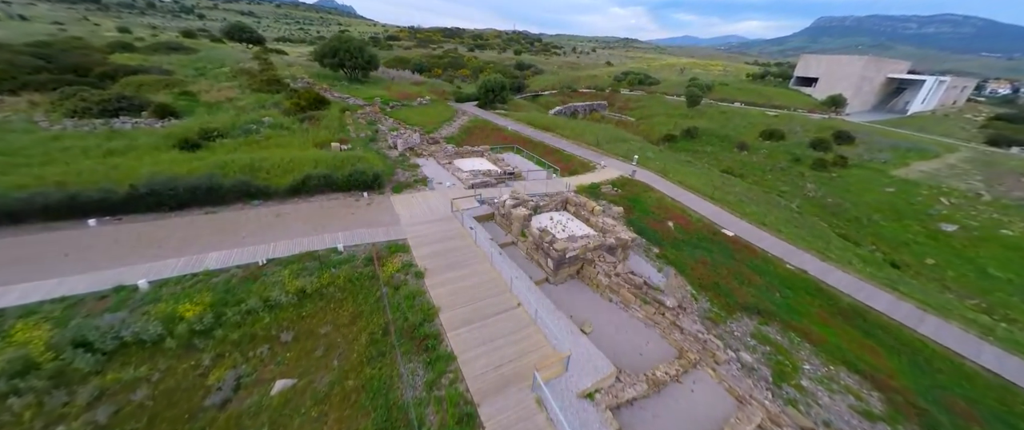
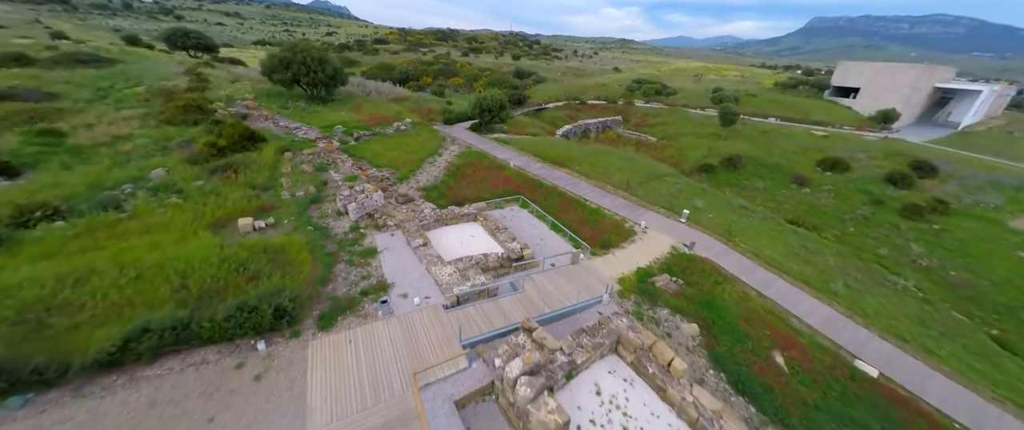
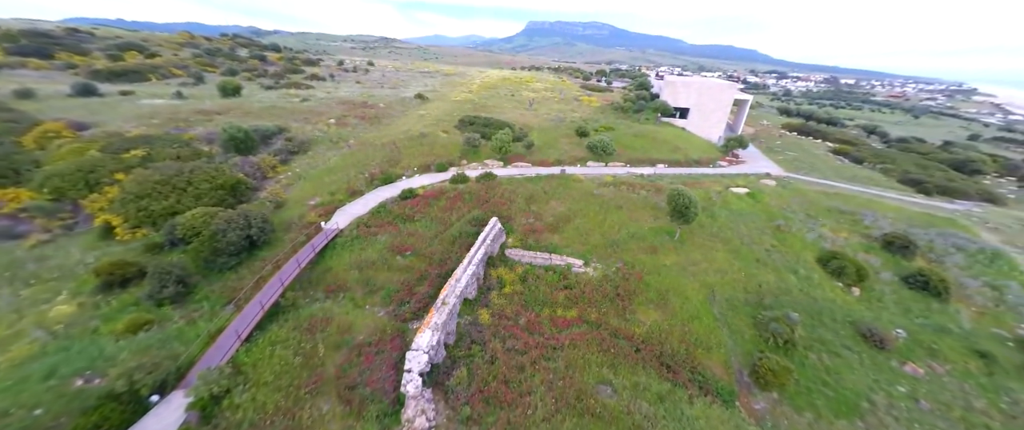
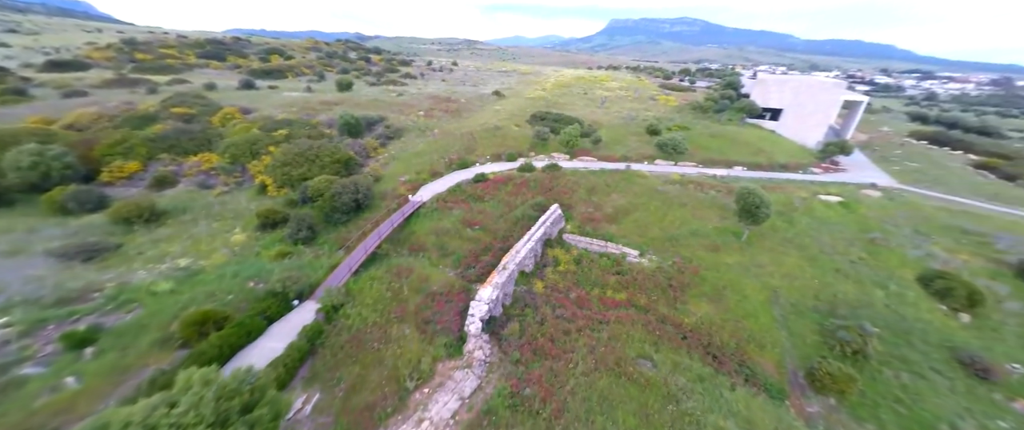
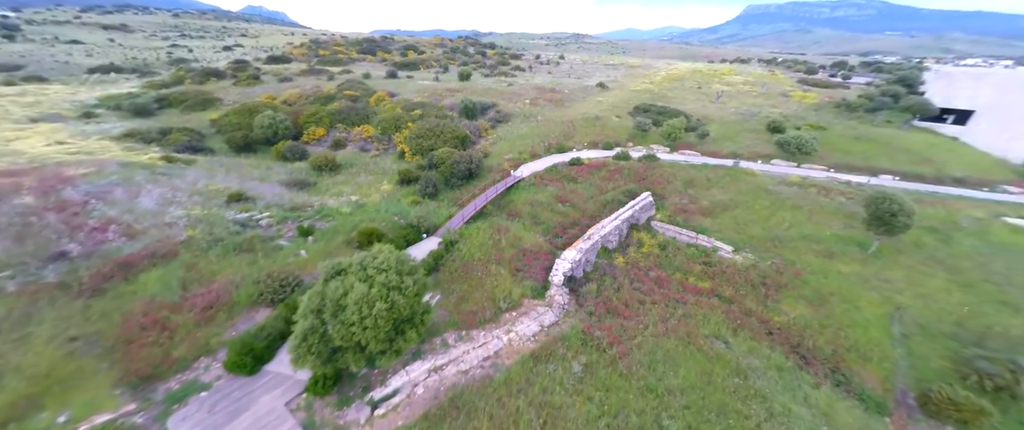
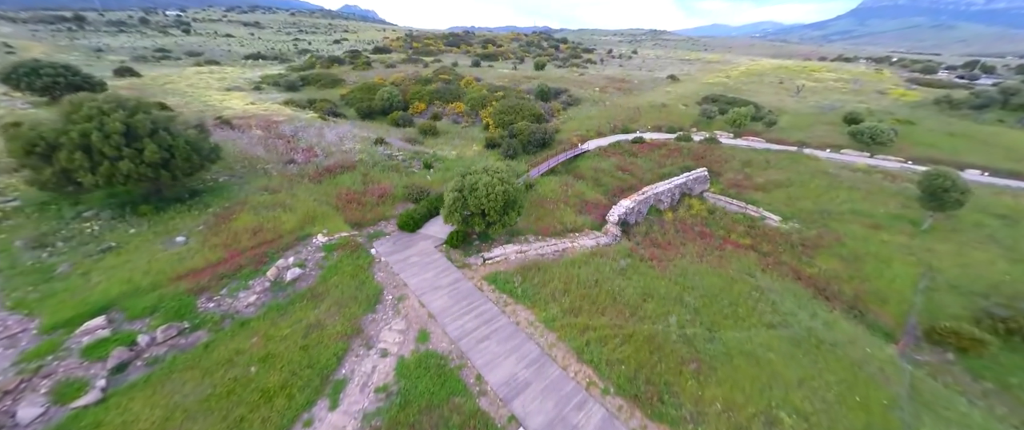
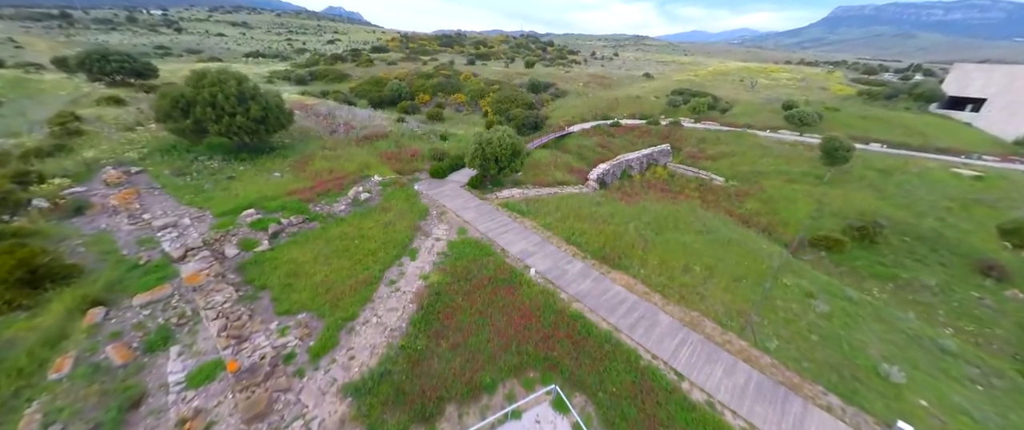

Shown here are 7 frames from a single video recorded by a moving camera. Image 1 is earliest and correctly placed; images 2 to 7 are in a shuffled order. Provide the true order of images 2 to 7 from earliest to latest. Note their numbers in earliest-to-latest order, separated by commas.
2, 7, 6, 5, 4, 3
